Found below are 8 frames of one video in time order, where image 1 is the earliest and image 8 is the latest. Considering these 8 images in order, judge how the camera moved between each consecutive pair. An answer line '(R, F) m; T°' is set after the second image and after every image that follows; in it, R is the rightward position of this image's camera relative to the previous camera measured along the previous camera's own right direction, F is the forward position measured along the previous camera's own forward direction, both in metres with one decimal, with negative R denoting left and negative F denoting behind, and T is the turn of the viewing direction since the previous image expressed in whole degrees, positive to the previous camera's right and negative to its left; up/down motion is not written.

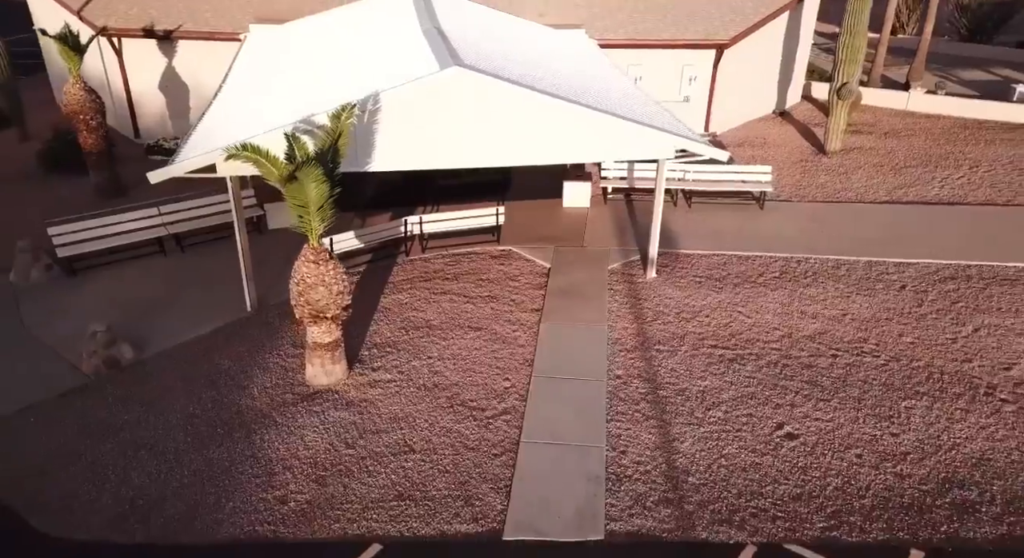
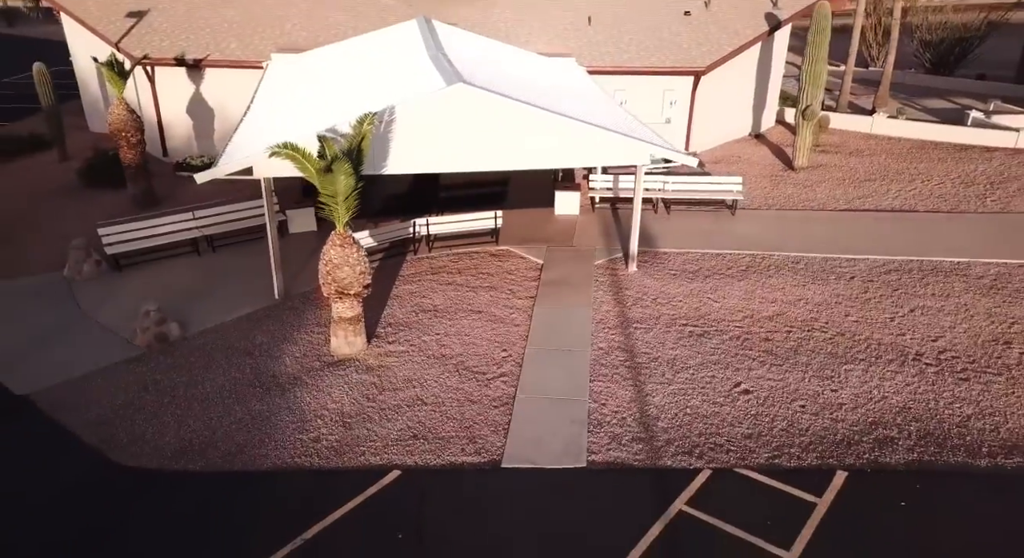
(0.0, -1.3) m; 0°
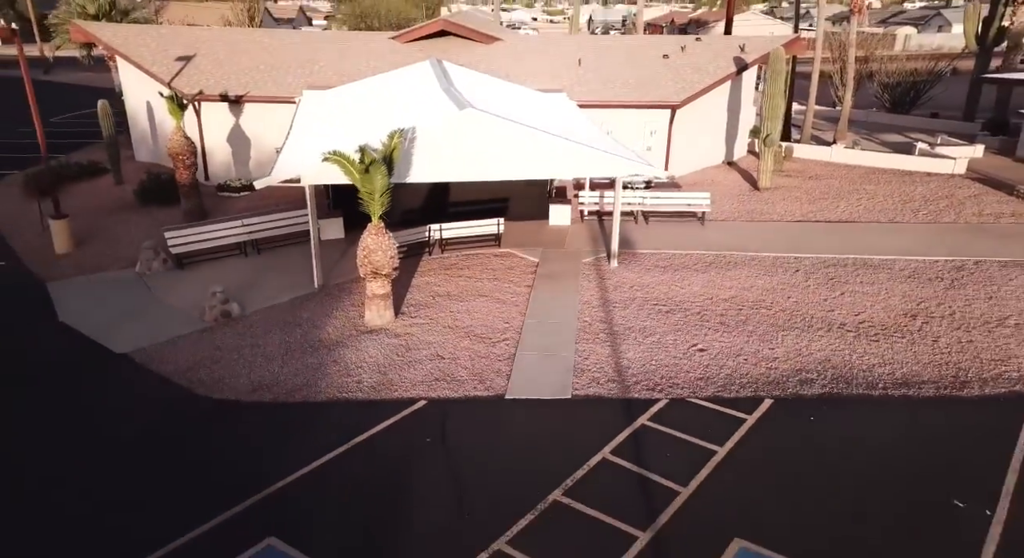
(0.0, -2.2) m; 0°
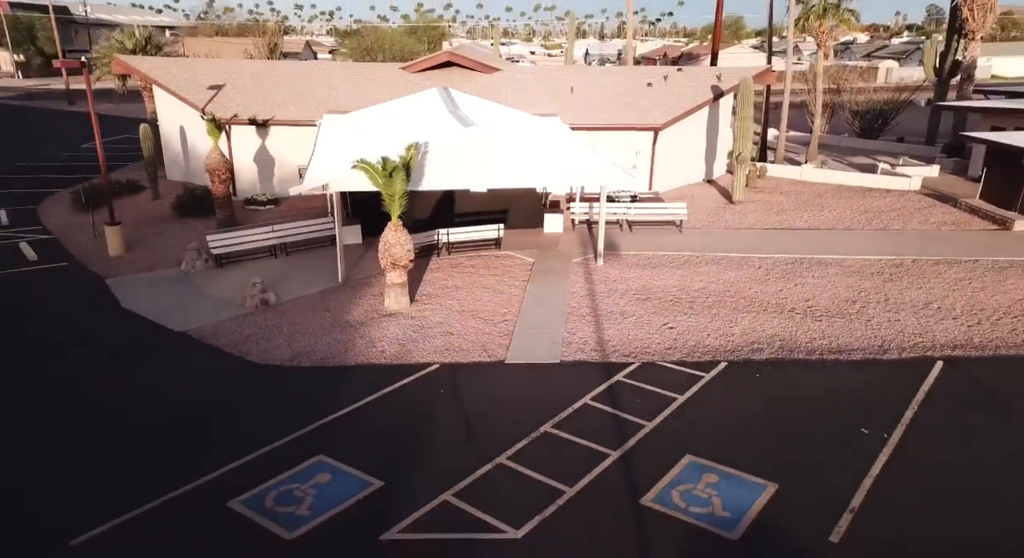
(0.0, -2.0) m; 0°
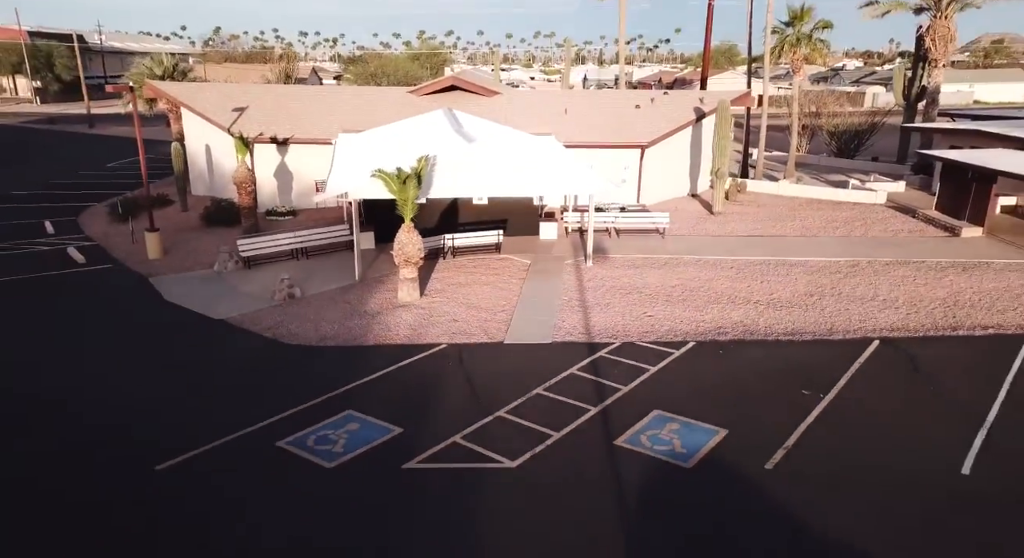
(0.0, -1.8) m; 0°
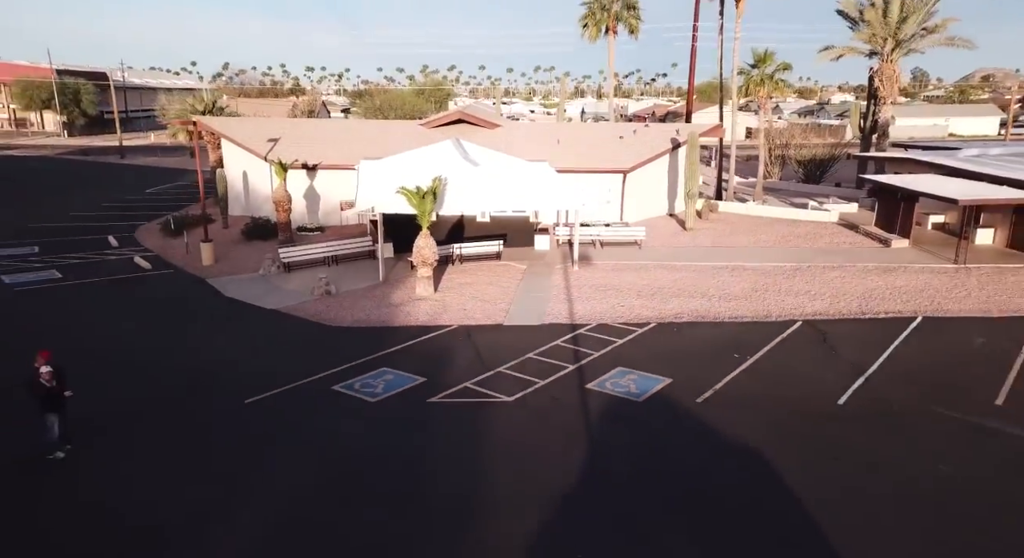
(+0.1, -3.3) m; 0°
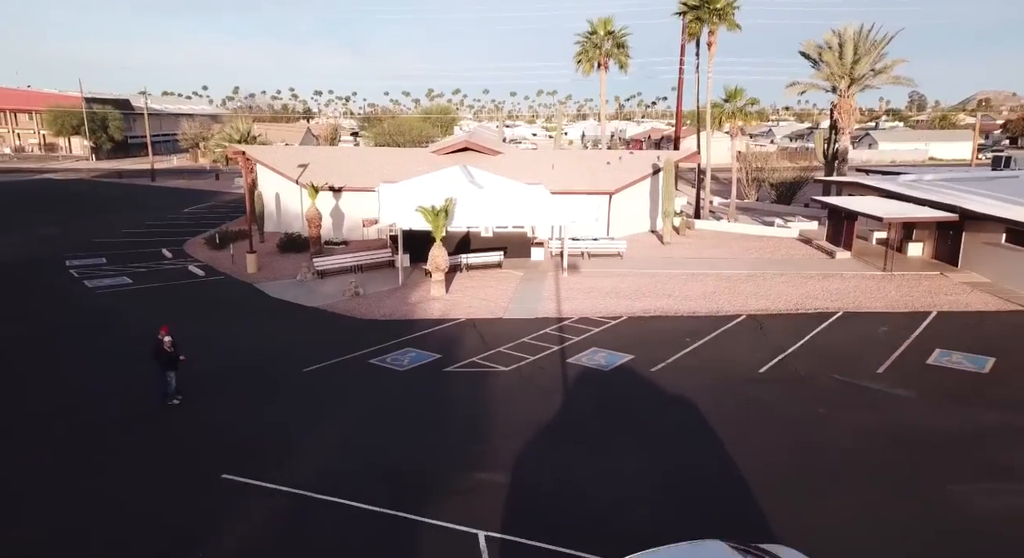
(+0.2, -3.7) m; 0°
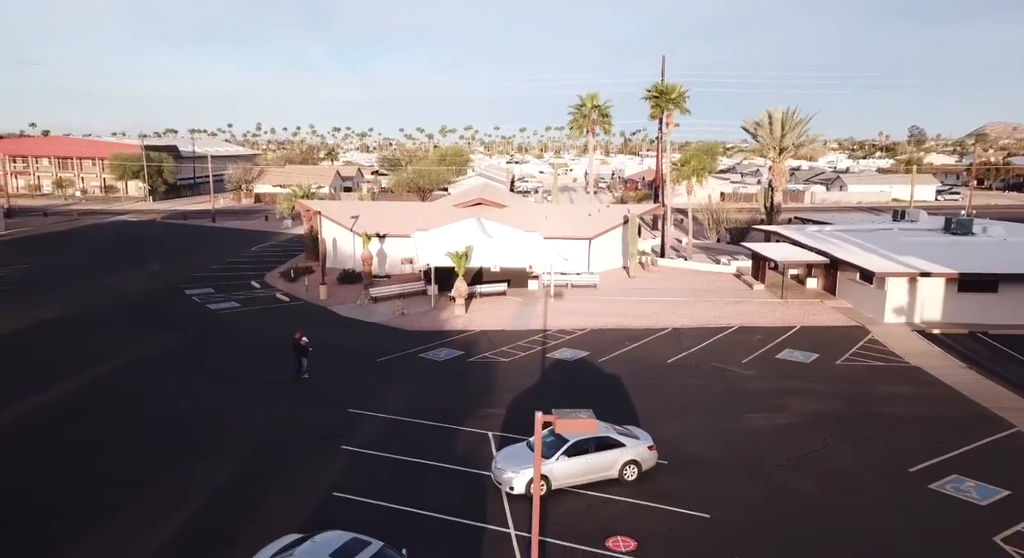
(+0.4, -9.1) m; -1°
